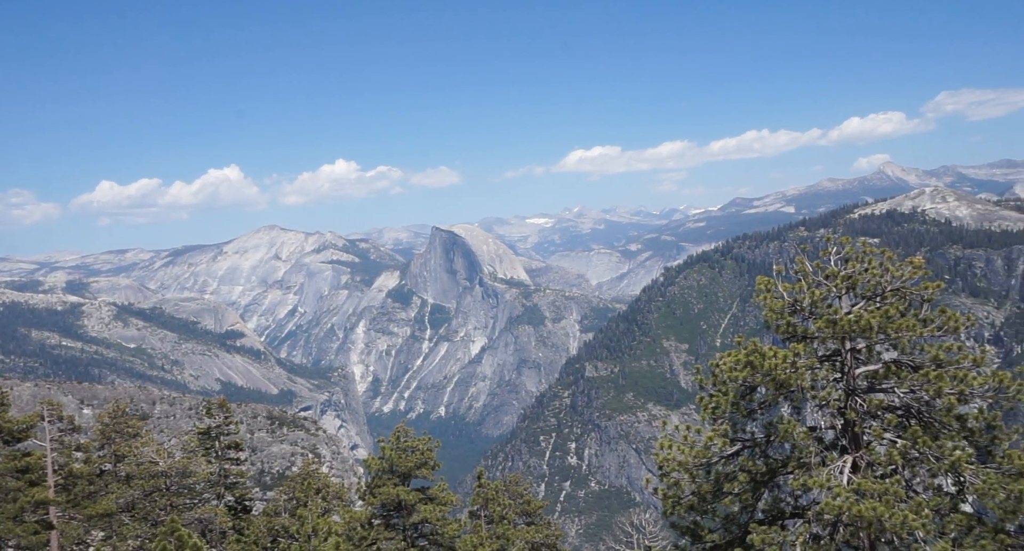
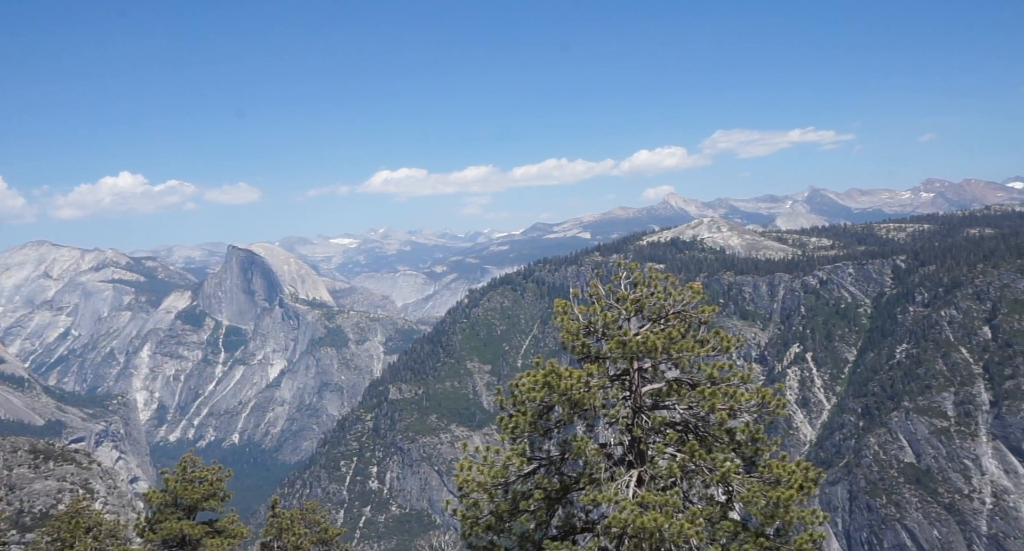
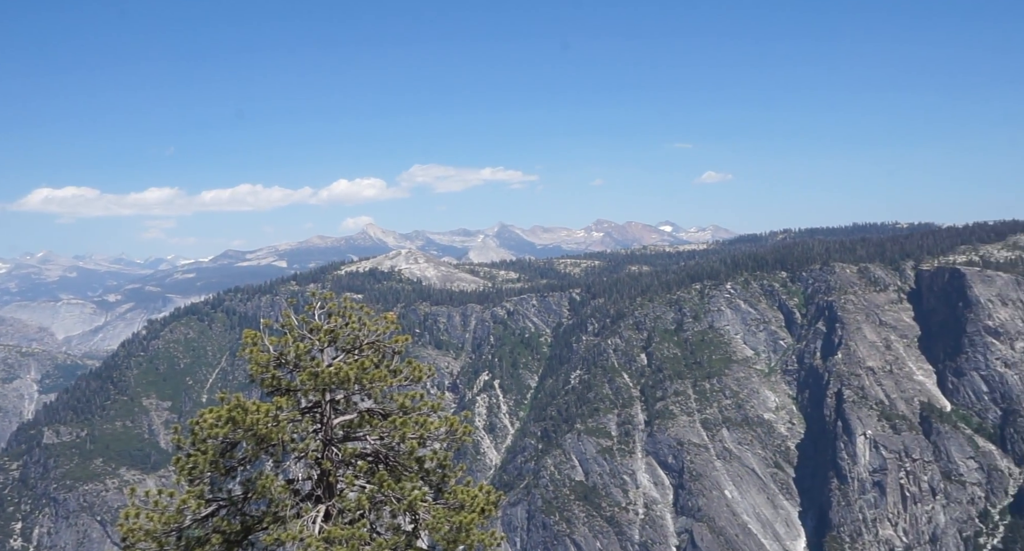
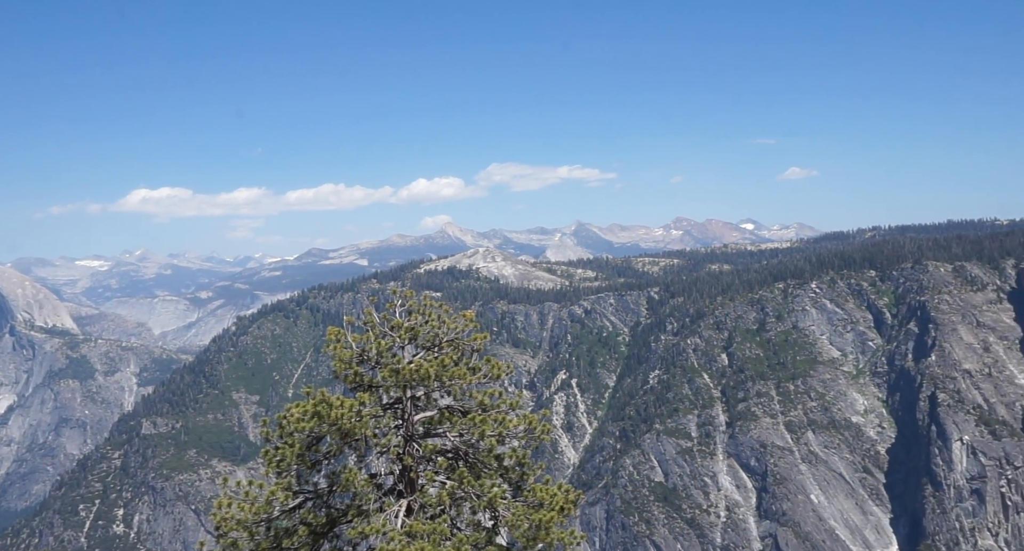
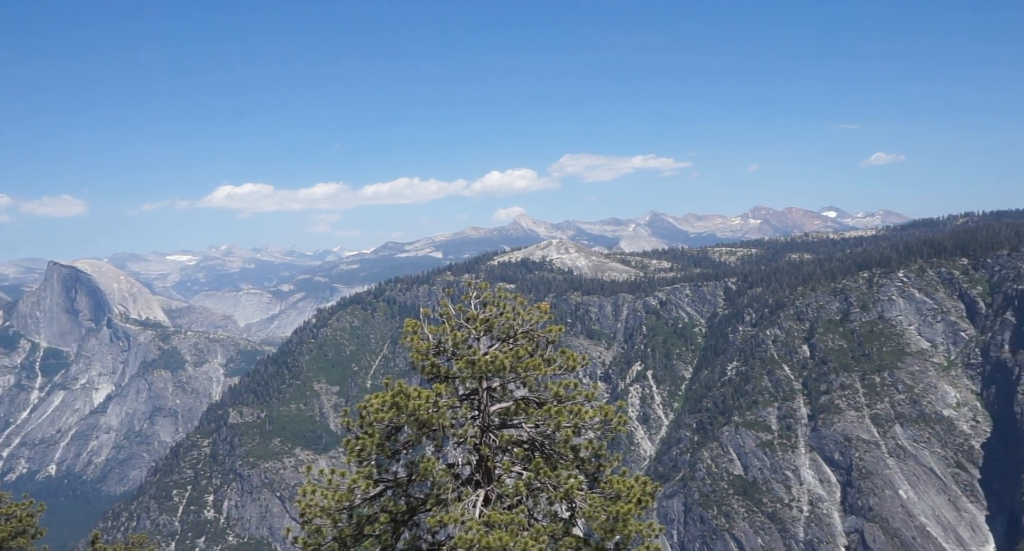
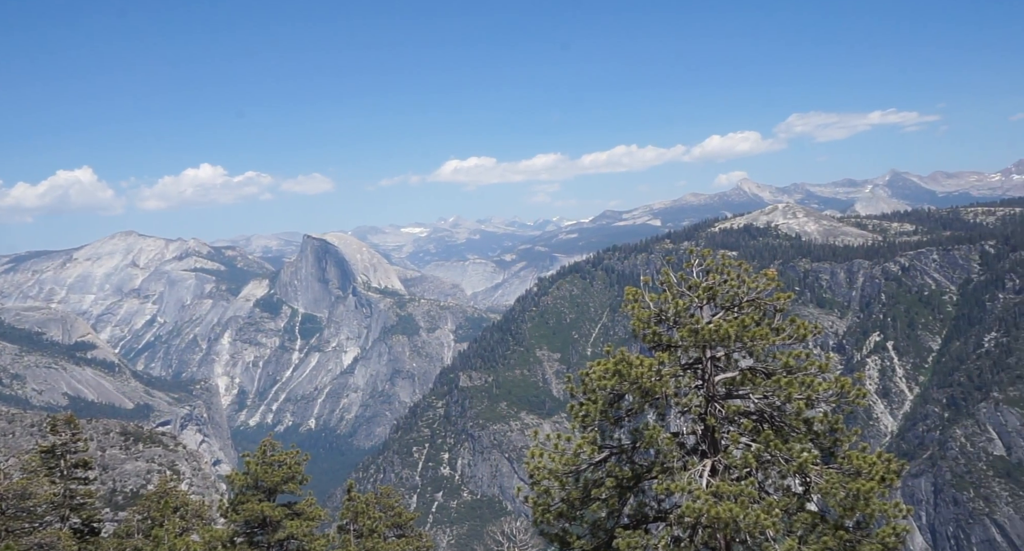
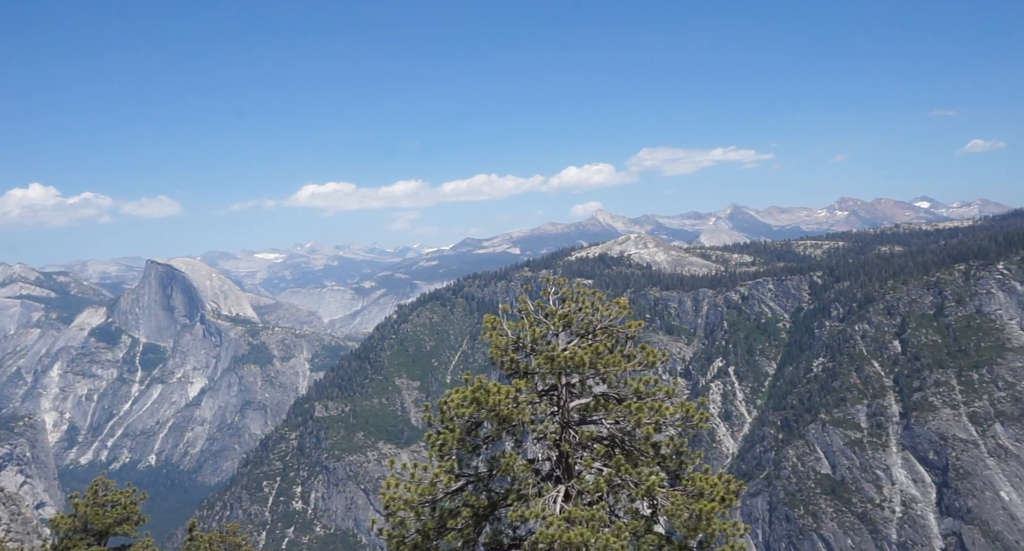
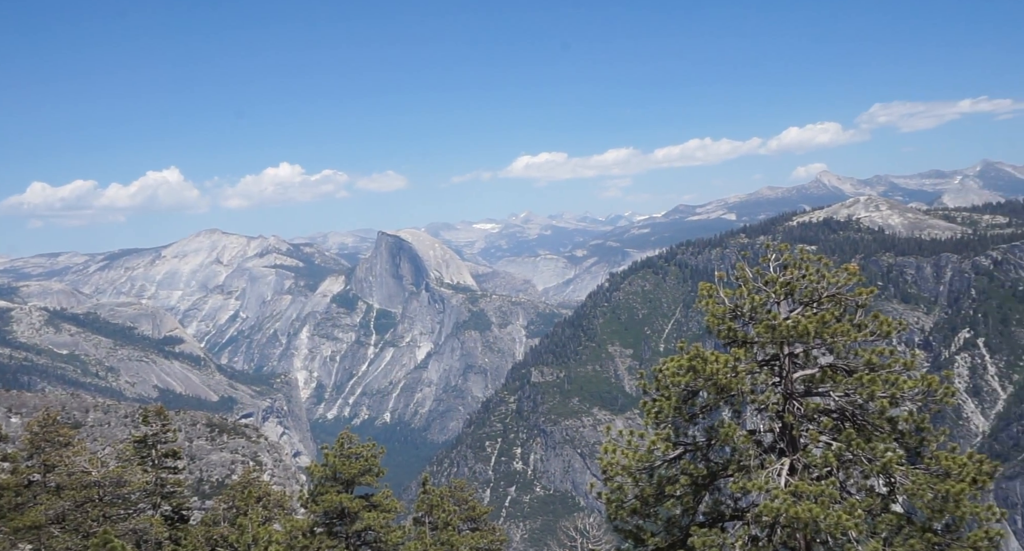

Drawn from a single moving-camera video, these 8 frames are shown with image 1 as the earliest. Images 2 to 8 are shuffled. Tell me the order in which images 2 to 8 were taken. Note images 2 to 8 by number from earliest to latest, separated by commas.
8, 6, 2, 7, 5, 4, 3
